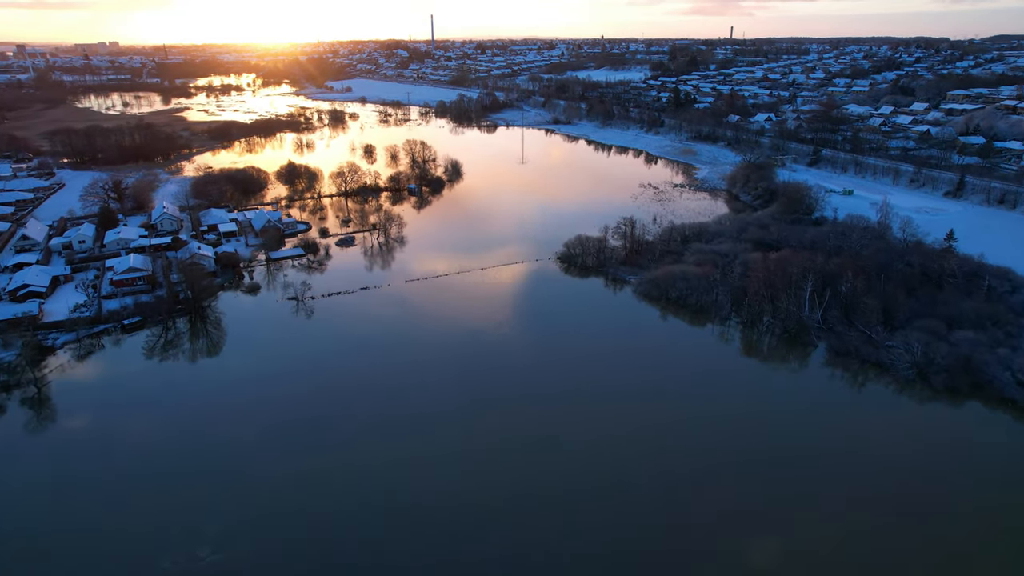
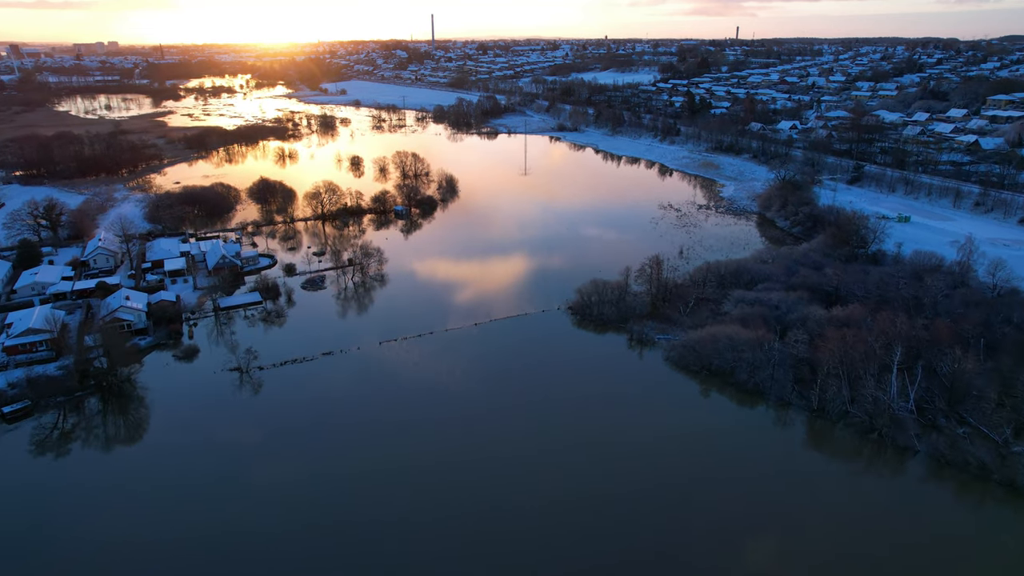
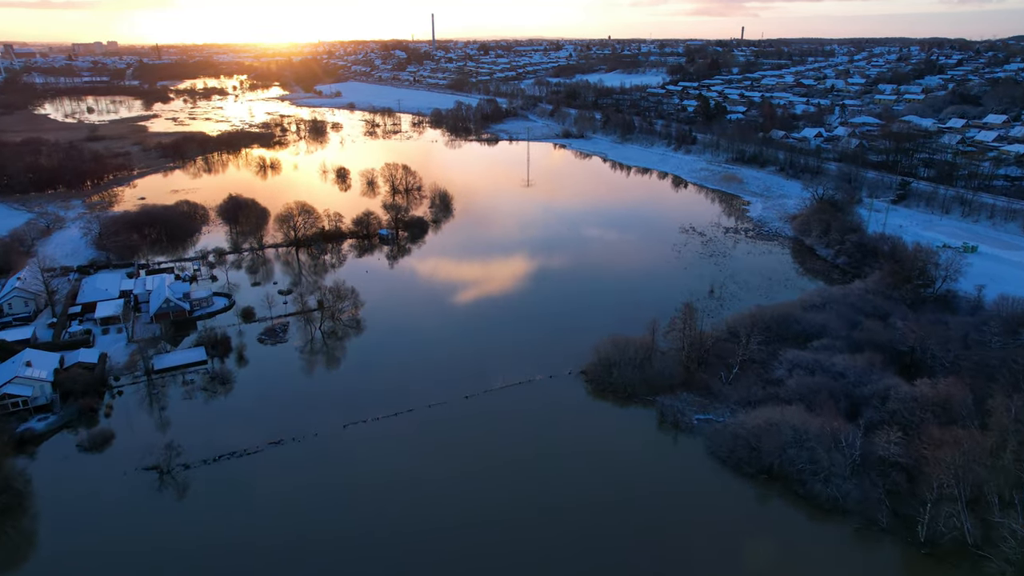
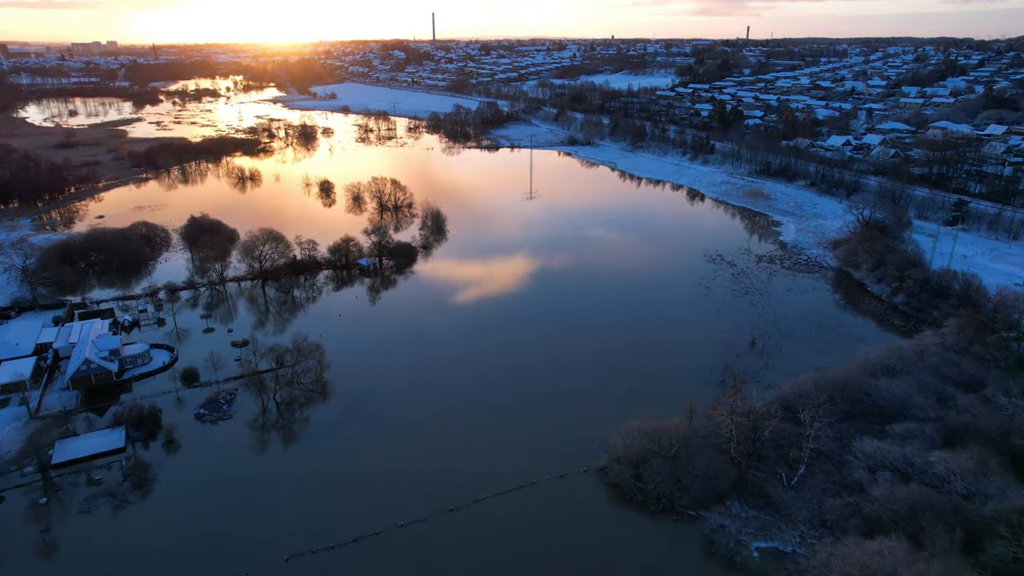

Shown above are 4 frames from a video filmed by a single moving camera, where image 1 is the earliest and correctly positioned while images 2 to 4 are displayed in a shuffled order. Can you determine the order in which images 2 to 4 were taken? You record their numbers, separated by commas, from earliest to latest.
2, 3, 4
